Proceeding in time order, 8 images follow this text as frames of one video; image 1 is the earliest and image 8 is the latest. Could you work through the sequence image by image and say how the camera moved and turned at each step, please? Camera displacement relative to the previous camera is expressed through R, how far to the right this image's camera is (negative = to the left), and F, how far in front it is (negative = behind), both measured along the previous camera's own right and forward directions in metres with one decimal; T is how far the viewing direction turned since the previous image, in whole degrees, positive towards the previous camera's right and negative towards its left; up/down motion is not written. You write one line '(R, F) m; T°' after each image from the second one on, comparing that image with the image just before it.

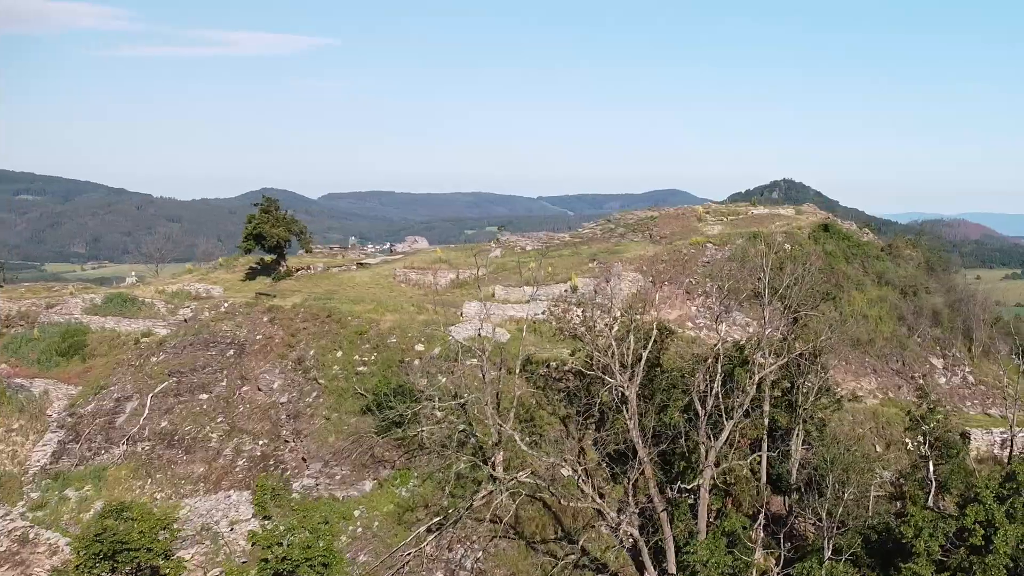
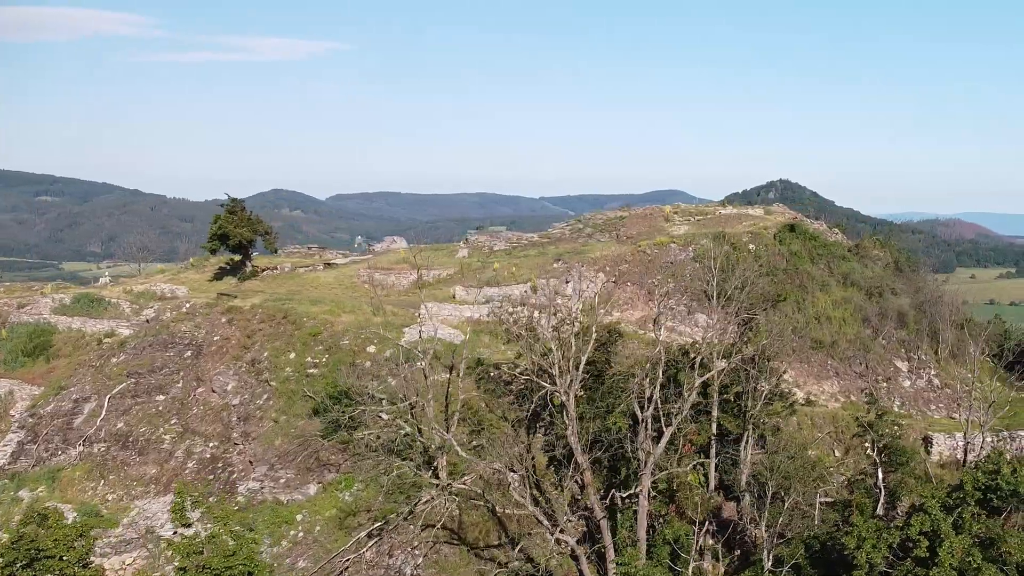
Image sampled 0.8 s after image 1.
(+1.9, +0.3) m; -1°
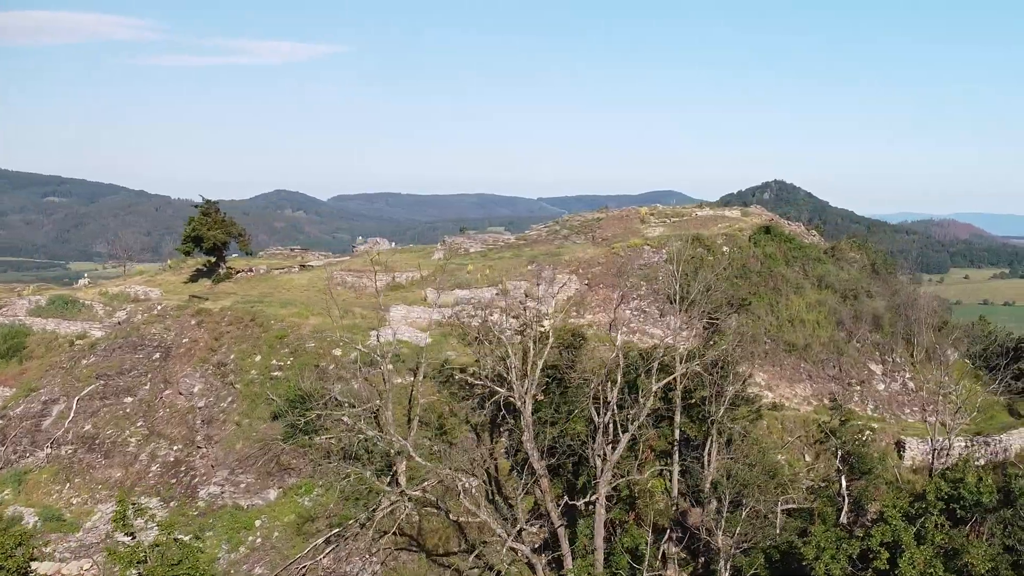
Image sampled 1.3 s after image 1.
(+1.3, +0.2) m; 0°
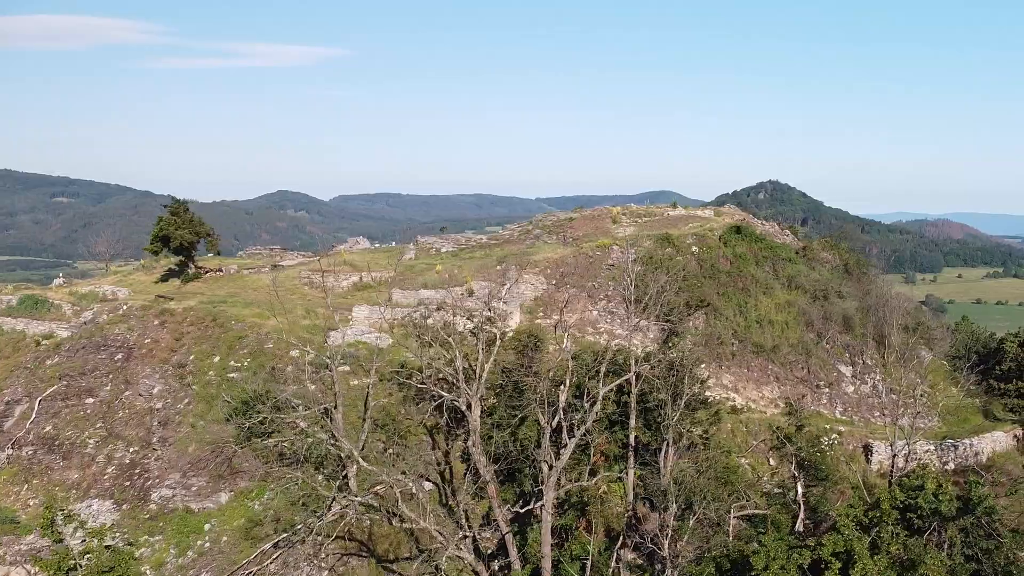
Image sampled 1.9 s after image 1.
(+1.5, +0.3) m; 0°
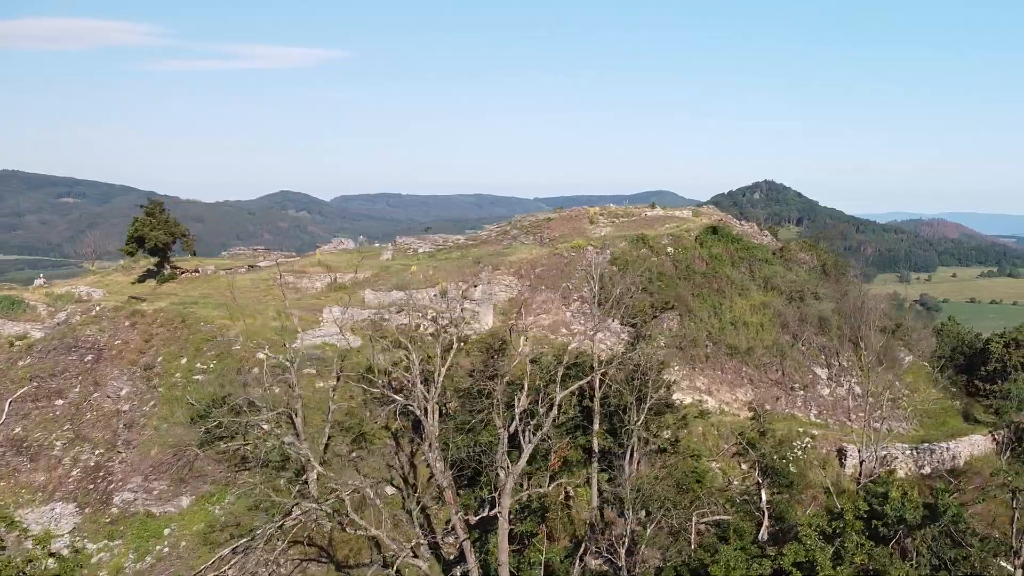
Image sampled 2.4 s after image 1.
(+1.2, +0.2) m; 0°
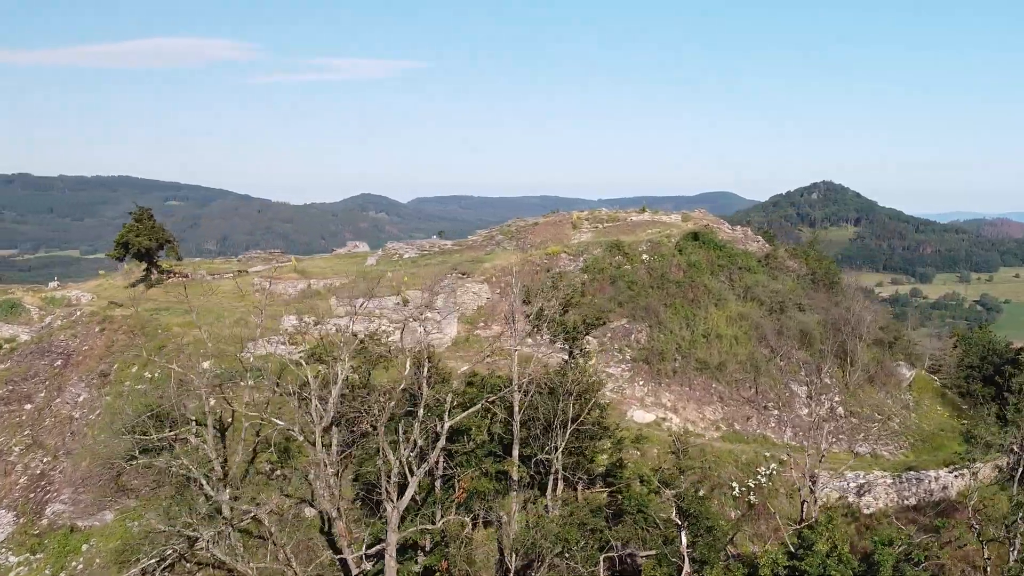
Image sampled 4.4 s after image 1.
(+3.5, +2.0) m; -6°
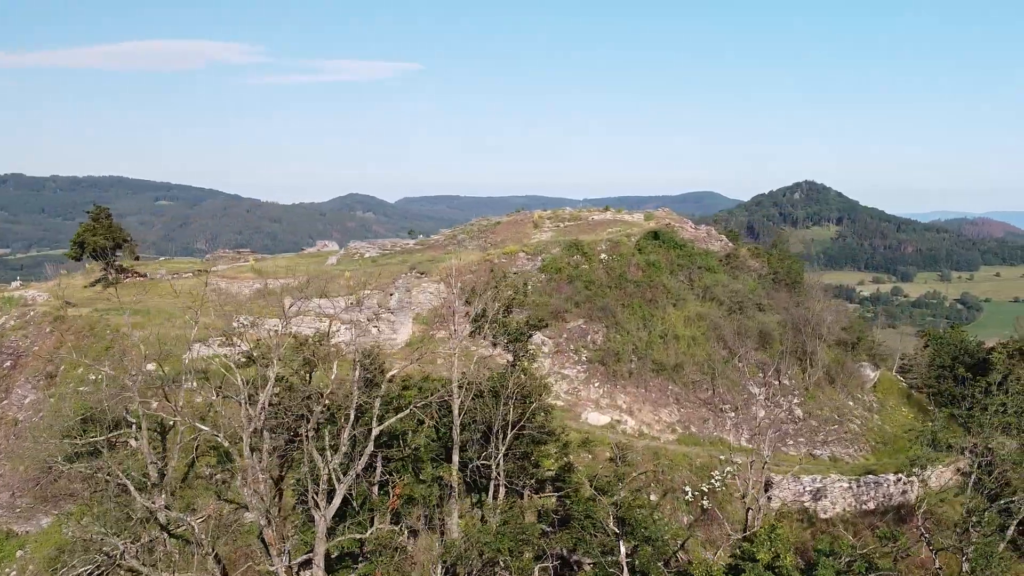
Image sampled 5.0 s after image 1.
(+1.4, +0.3) m; +1°
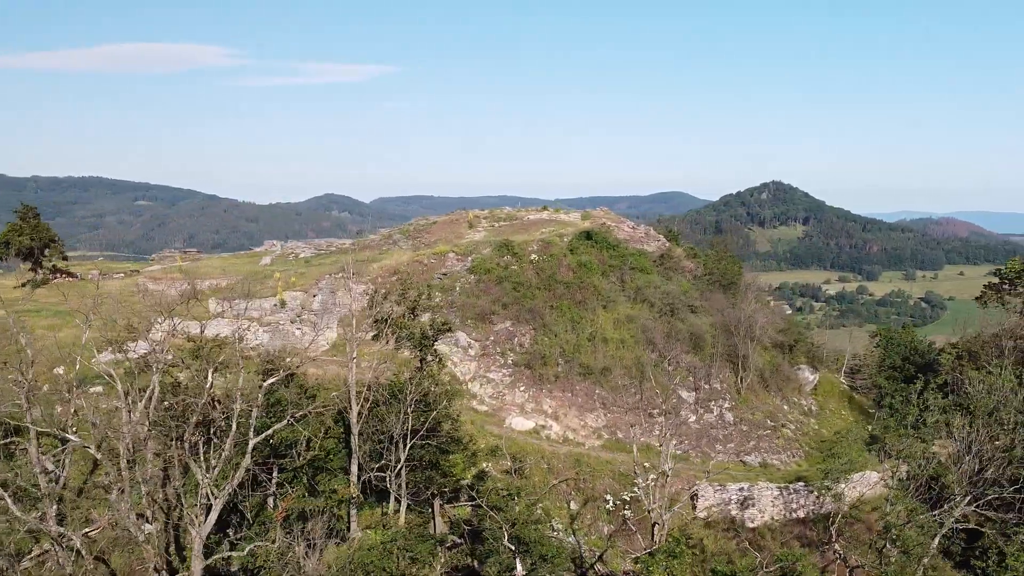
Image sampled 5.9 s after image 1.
(+2.1, +0.4) m; +2°
